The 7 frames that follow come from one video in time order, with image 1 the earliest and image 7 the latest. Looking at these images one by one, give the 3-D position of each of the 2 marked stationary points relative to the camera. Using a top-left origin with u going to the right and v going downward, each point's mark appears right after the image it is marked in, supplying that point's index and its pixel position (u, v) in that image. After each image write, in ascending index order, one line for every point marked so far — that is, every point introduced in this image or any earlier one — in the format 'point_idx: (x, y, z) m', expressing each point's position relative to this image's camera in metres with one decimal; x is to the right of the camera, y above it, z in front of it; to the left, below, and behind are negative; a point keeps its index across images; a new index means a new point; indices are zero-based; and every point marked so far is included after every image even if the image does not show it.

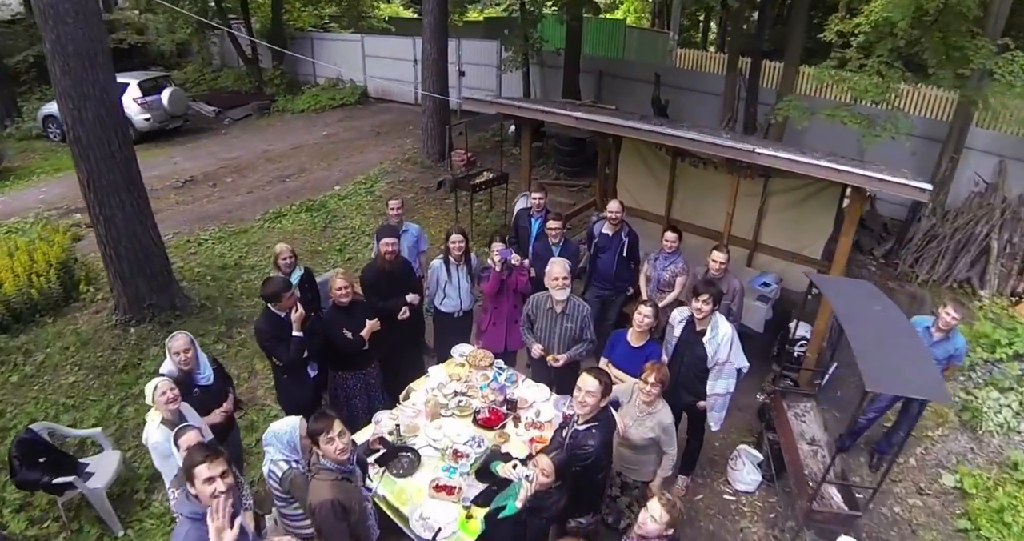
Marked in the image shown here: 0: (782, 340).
0: (+3.0, -0.6, +5.8) m
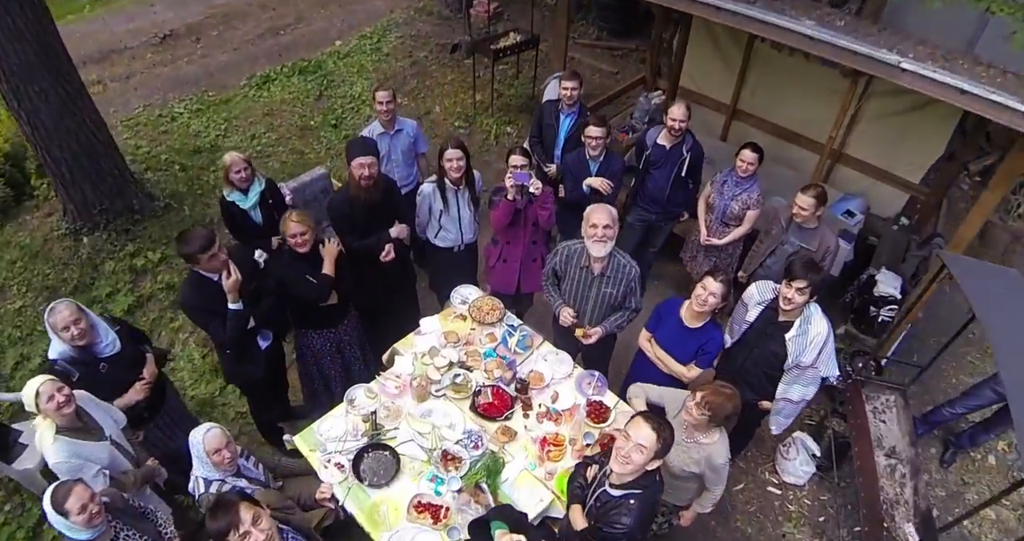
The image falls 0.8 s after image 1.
0: (+3.1, -0.1, +4.6) m
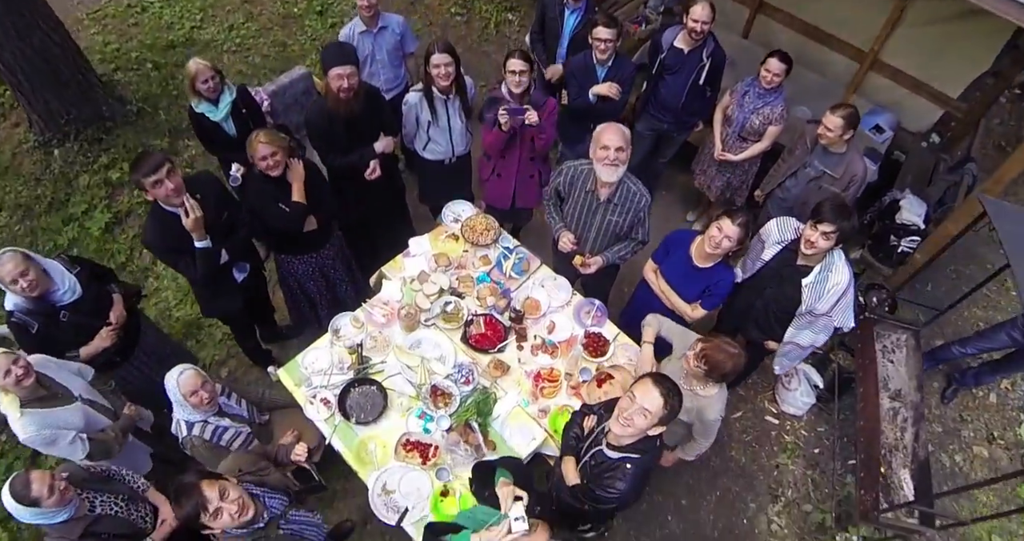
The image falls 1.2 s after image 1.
0: (+3.1, +0.4, +4.2) m
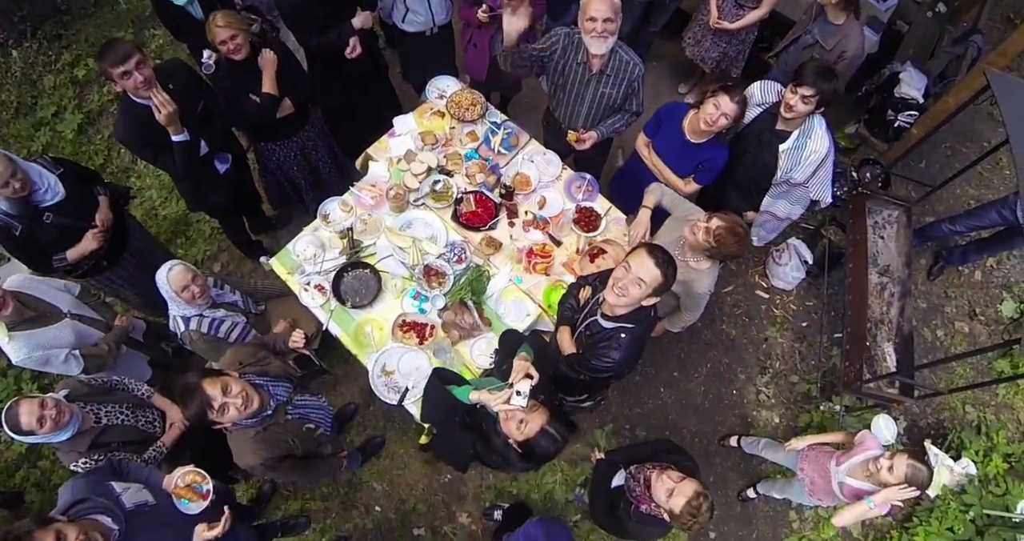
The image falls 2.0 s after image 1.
0: (+3.0, +1.4, +4.1) m
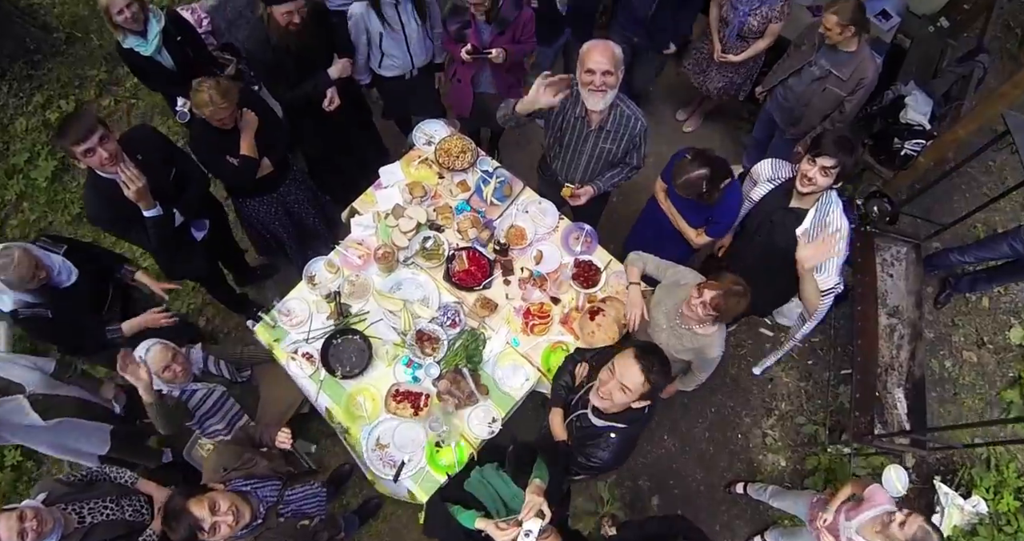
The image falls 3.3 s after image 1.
0: (+2.9, +1.2, +4.0) m
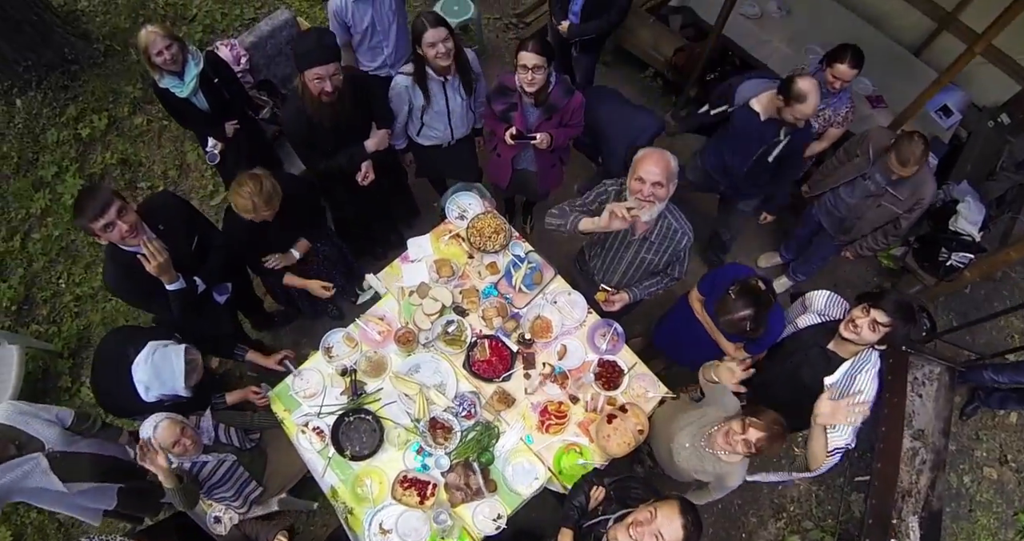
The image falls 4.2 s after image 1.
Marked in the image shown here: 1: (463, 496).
0: (+3.2, +0.3, +3.8) m
1: (-0.3, -1.2, +2.7) m
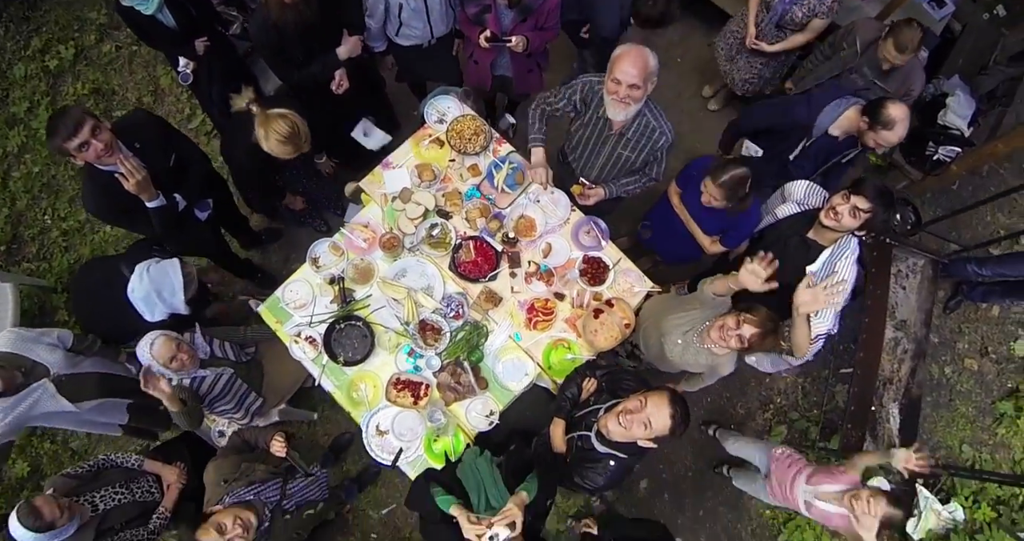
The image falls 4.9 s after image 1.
0: (+3.0, +1.1, +3.8) m
1: (-0.3, -0.7, +2.8) m
